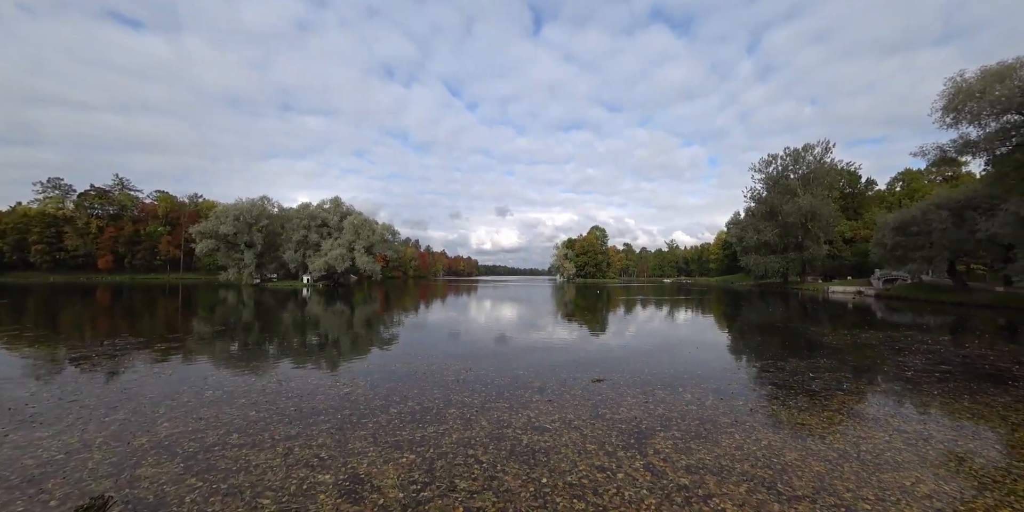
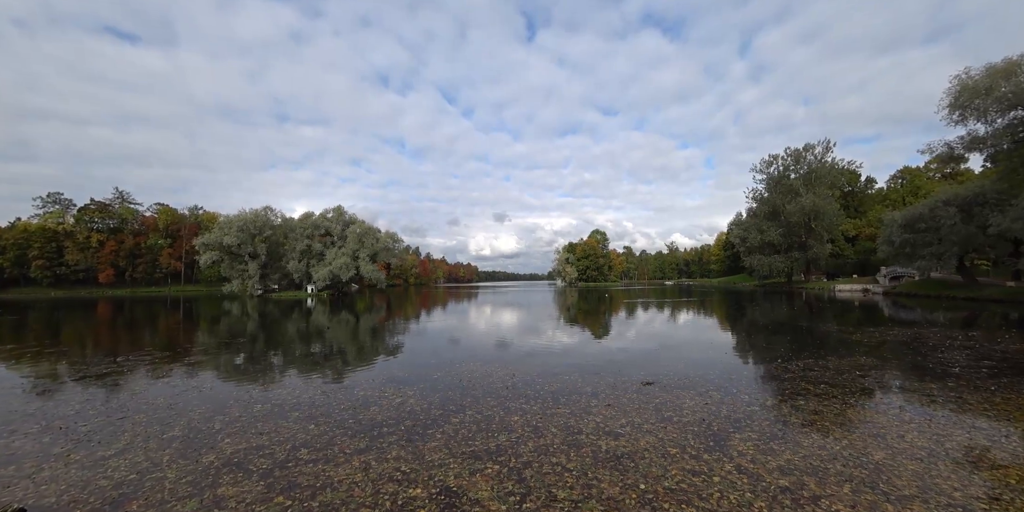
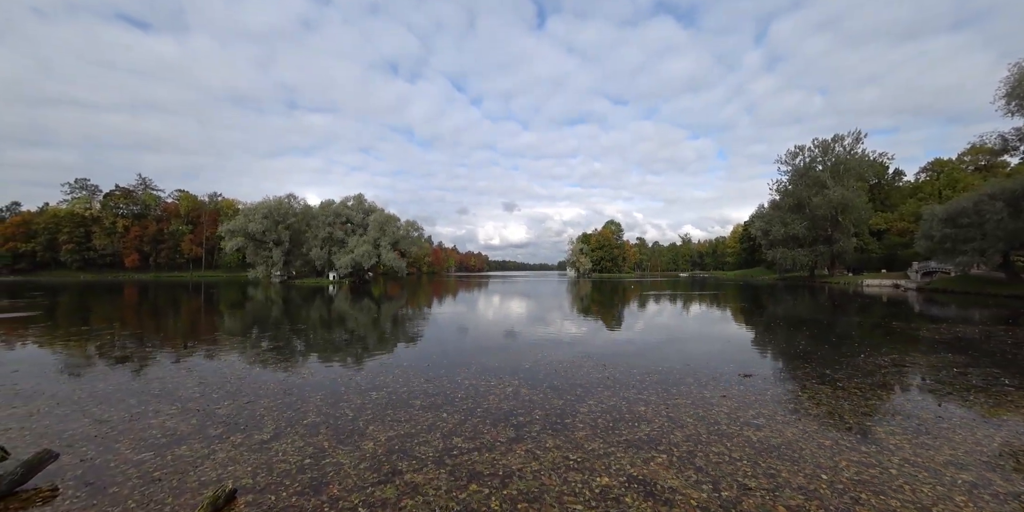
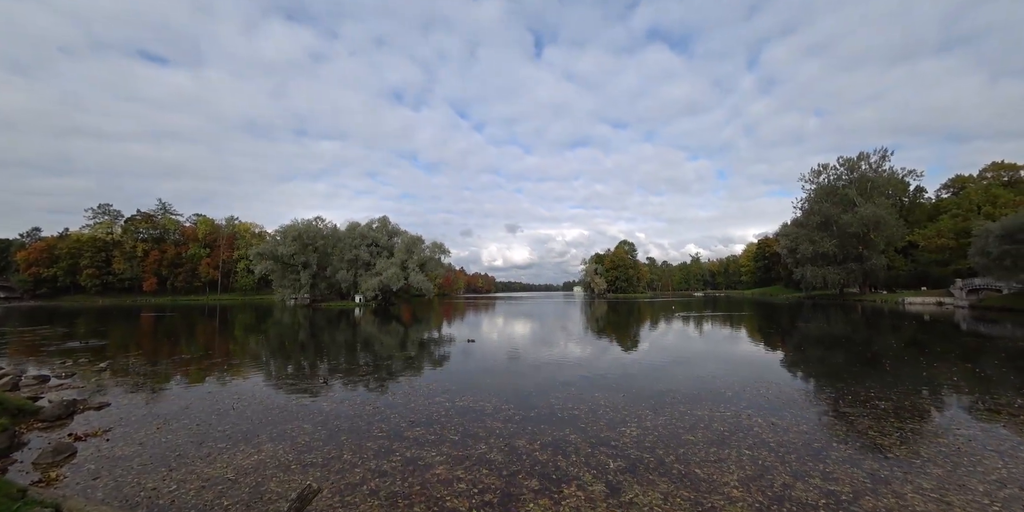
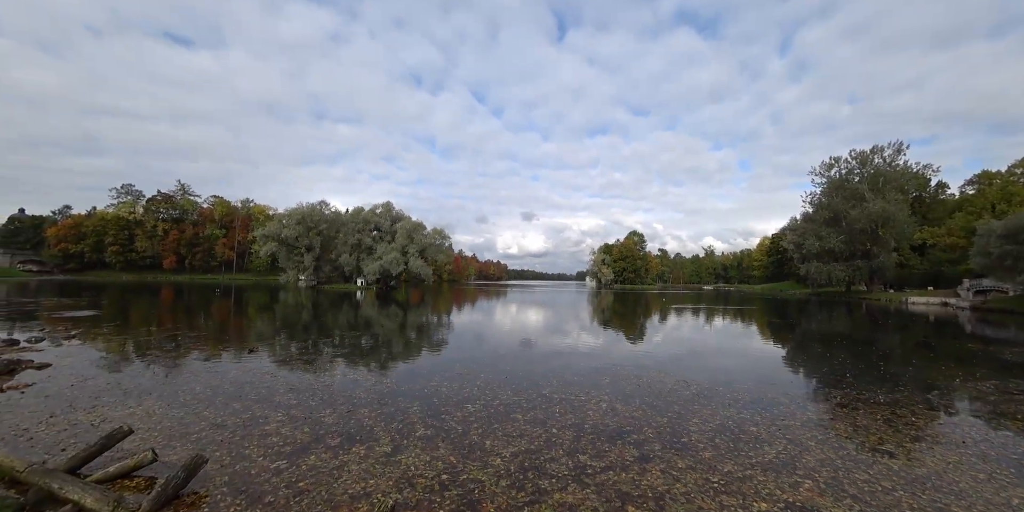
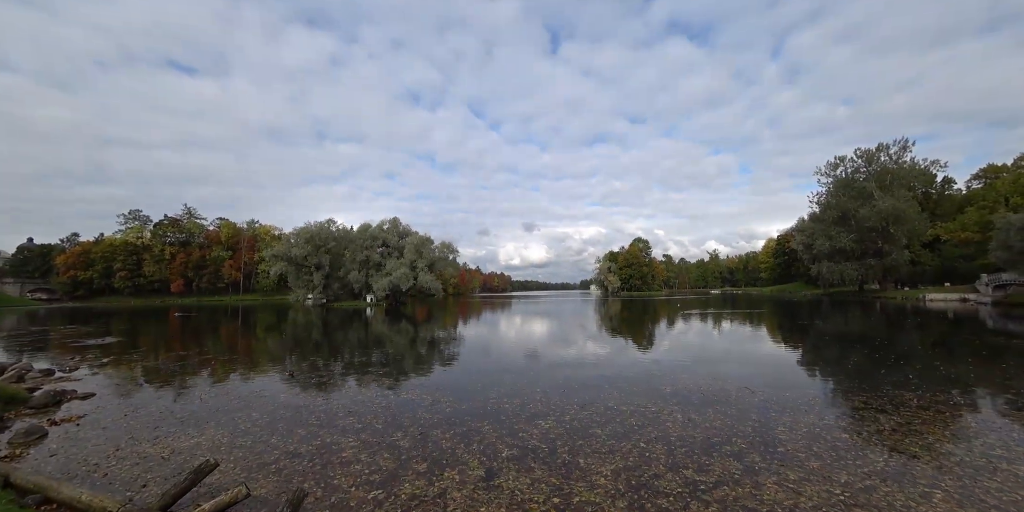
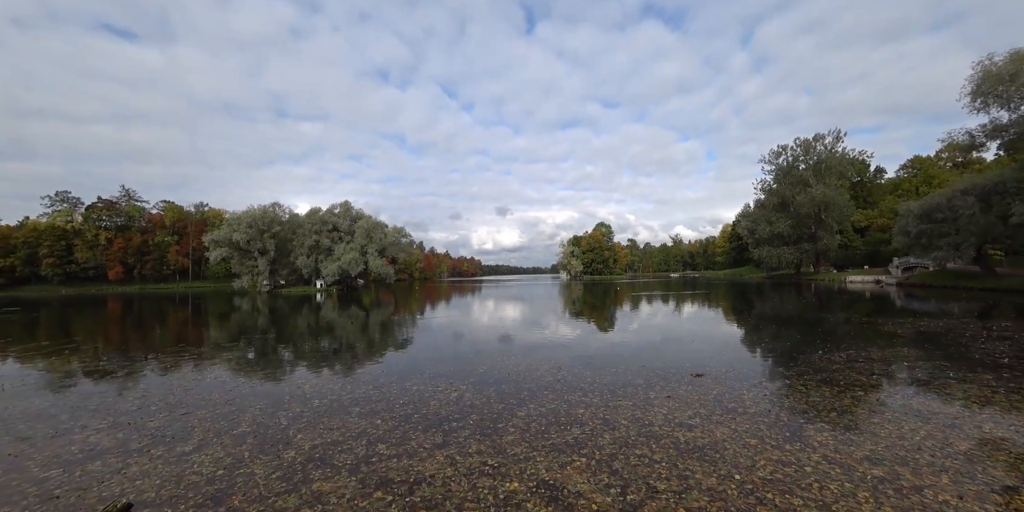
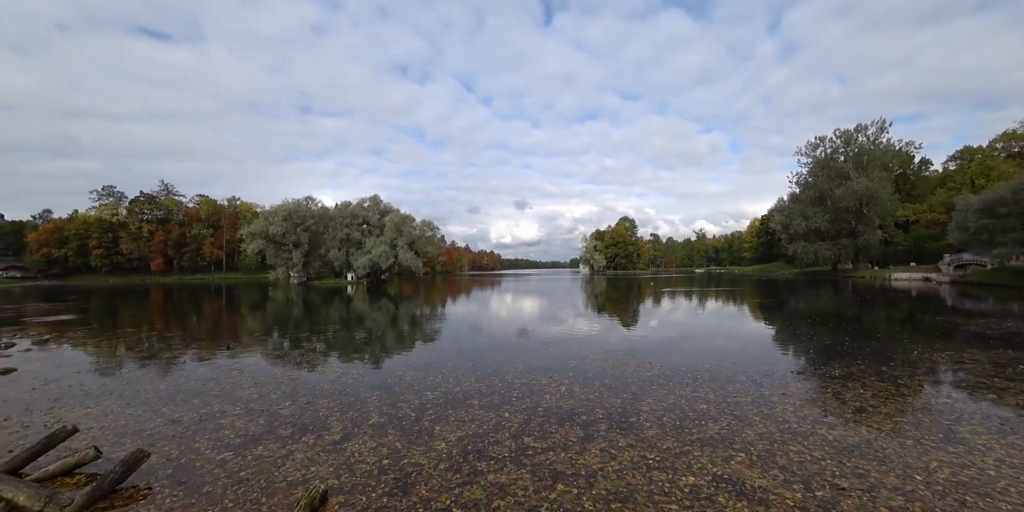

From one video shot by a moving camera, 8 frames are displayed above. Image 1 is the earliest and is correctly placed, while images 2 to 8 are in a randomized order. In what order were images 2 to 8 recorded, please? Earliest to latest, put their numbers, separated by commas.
2, 7, 3, 8, 5, 6, 4
